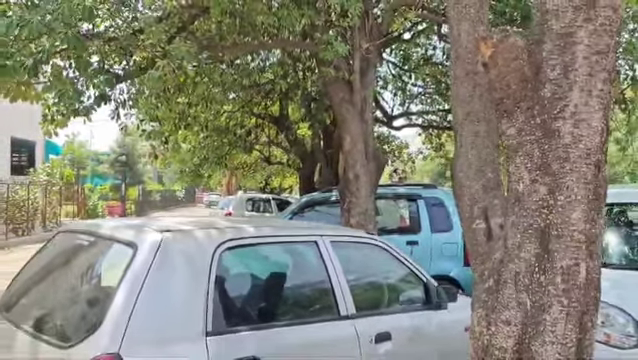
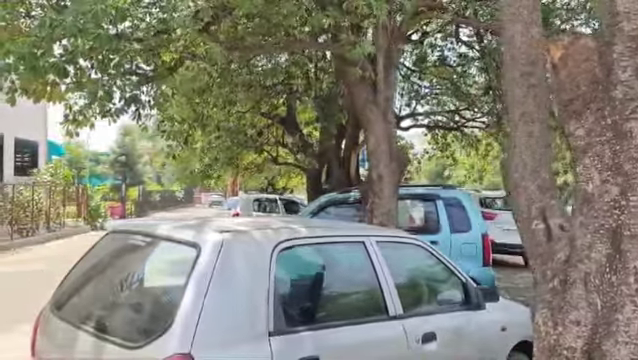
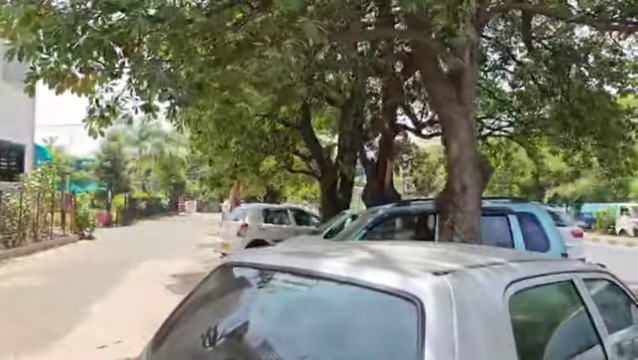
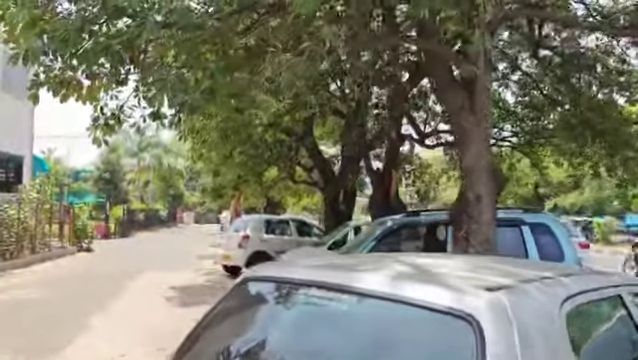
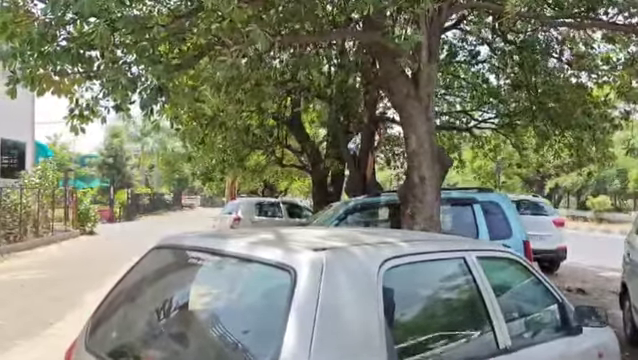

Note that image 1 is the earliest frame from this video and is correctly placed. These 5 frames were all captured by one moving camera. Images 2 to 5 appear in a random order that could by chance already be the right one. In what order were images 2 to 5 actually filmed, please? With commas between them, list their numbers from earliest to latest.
2, 5, 3, 4
